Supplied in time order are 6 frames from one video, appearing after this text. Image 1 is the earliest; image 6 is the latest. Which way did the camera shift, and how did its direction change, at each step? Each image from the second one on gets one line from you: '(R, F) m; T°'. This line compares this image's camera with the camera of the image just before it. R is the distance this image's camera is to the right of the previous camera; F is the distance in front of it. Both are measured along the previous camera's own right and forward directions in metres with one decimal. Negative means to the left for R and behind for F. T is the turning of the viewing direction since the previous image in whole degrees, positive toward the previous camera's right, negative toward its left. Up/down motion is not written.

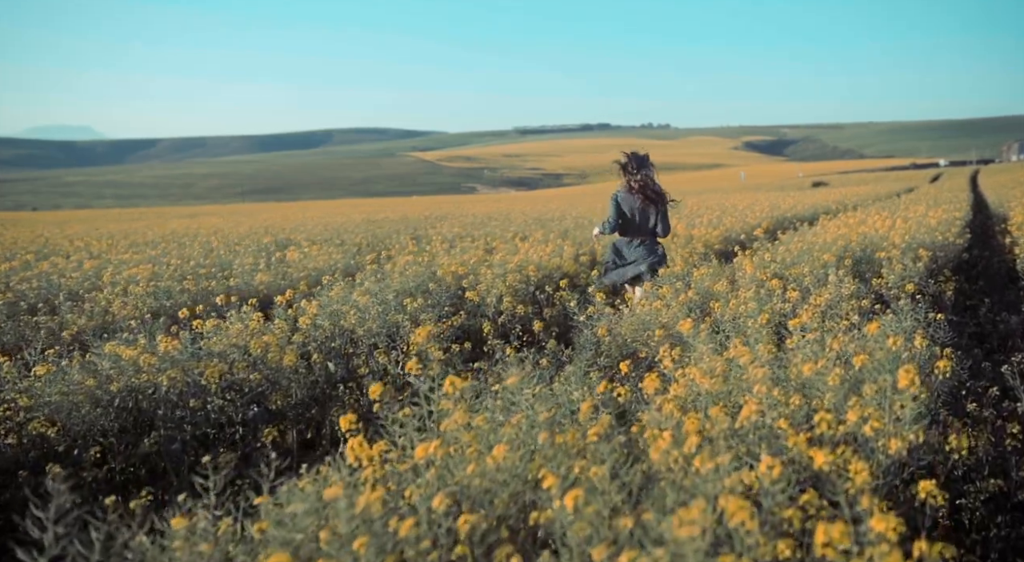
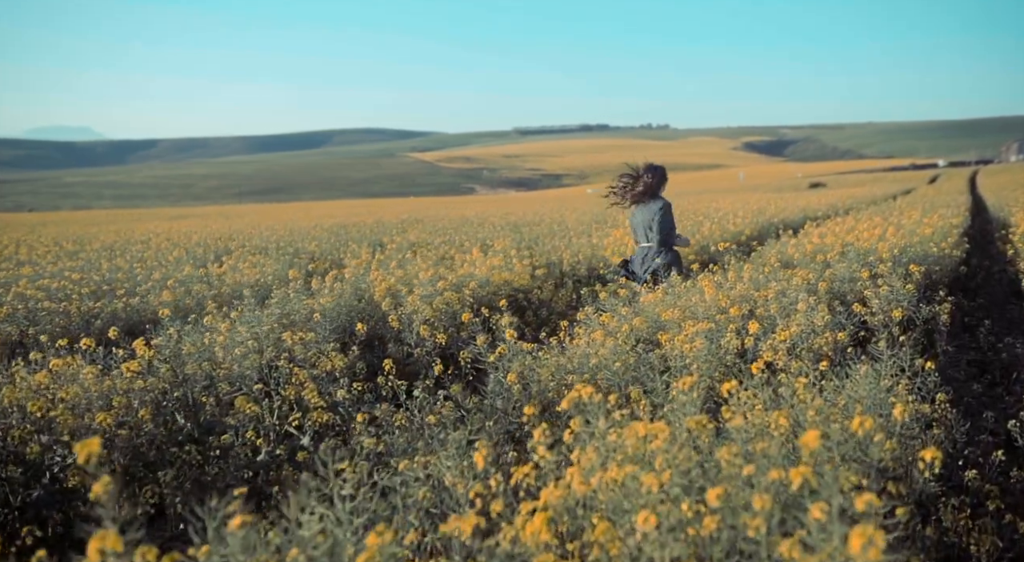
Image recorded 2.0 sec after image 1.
(+0.6, +1.0) m; 0°
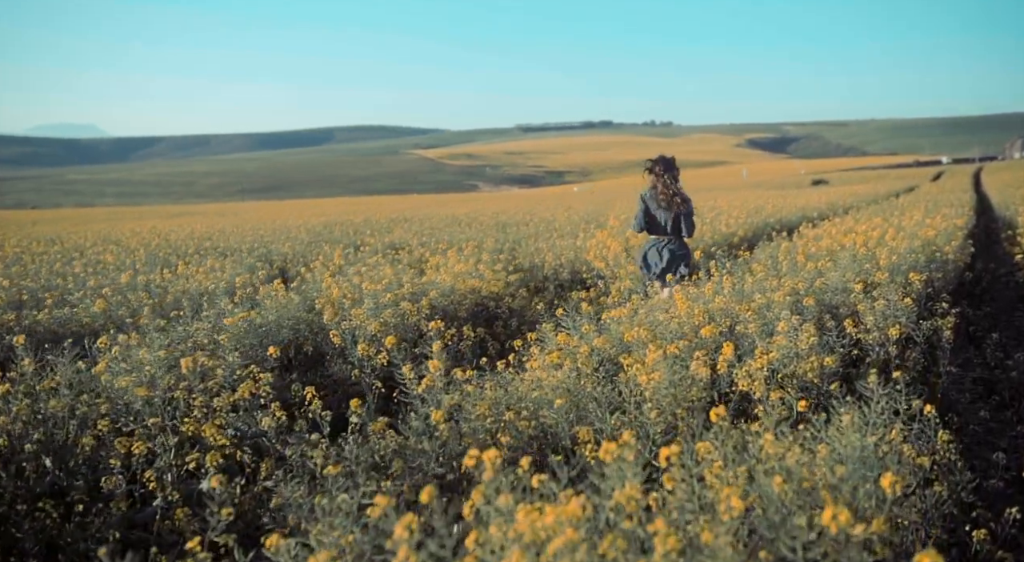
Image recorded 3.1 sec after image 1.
(+0.4, +0.6) m; 0°
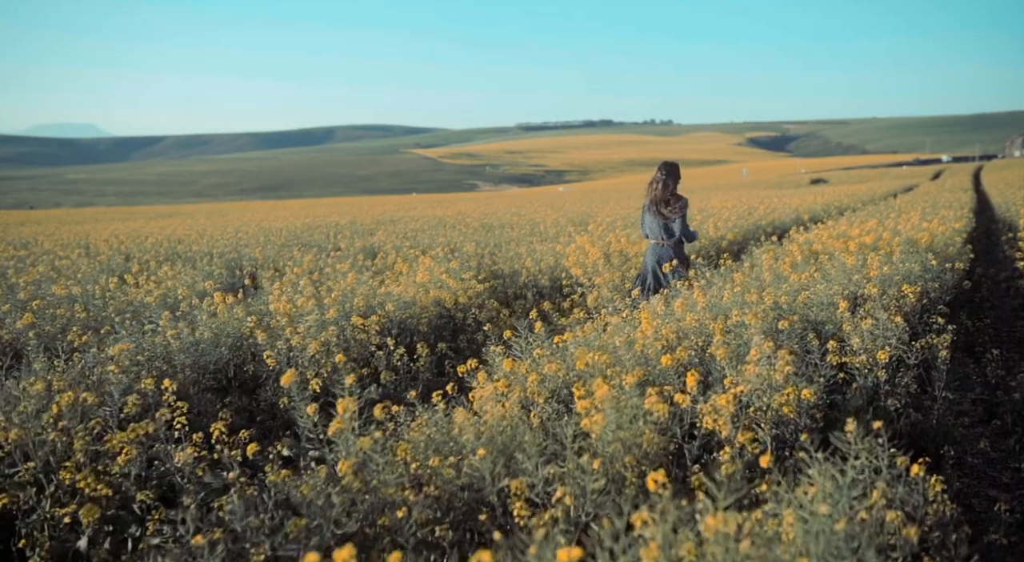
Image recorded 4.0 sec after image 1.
(+0.3, +0.5) m; 0°
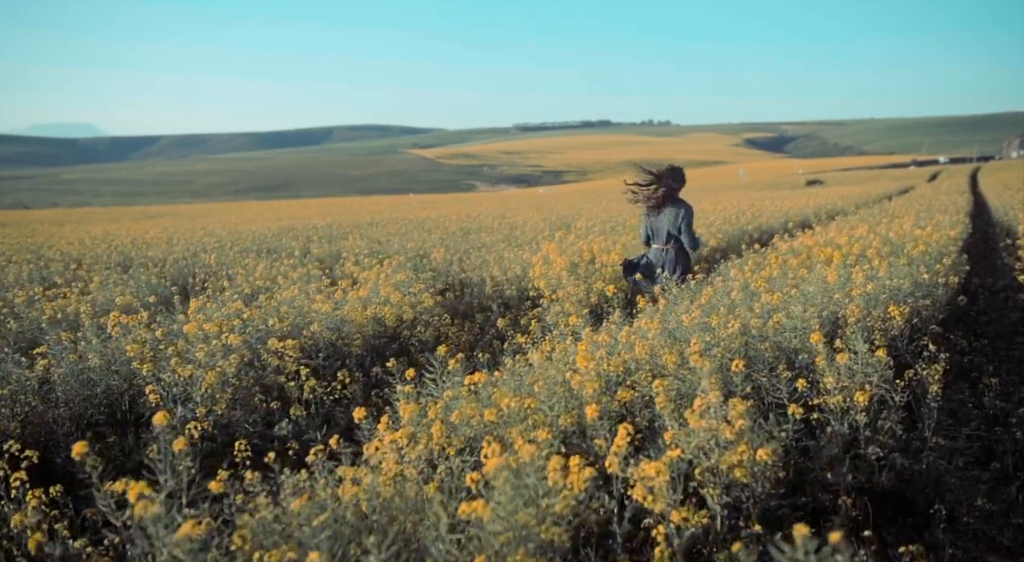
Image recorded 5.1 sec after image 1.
(+0.4, +0.7) m; 0°
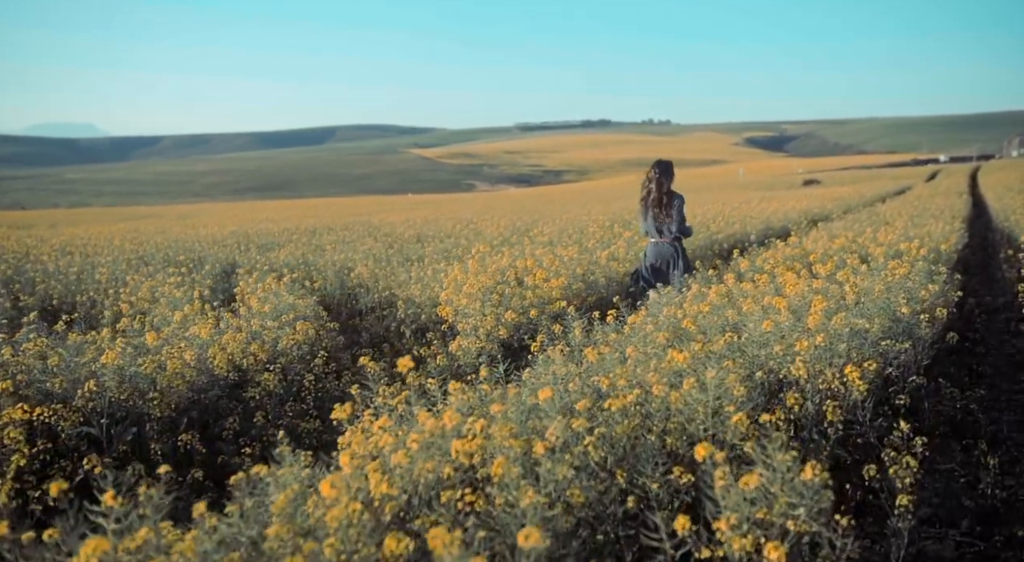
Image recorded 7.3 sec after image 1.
(+0.9, +1.4) m; 0°
